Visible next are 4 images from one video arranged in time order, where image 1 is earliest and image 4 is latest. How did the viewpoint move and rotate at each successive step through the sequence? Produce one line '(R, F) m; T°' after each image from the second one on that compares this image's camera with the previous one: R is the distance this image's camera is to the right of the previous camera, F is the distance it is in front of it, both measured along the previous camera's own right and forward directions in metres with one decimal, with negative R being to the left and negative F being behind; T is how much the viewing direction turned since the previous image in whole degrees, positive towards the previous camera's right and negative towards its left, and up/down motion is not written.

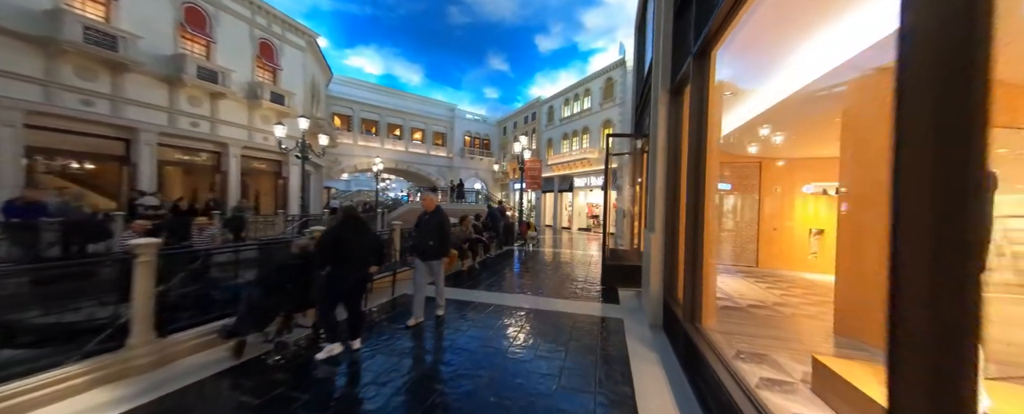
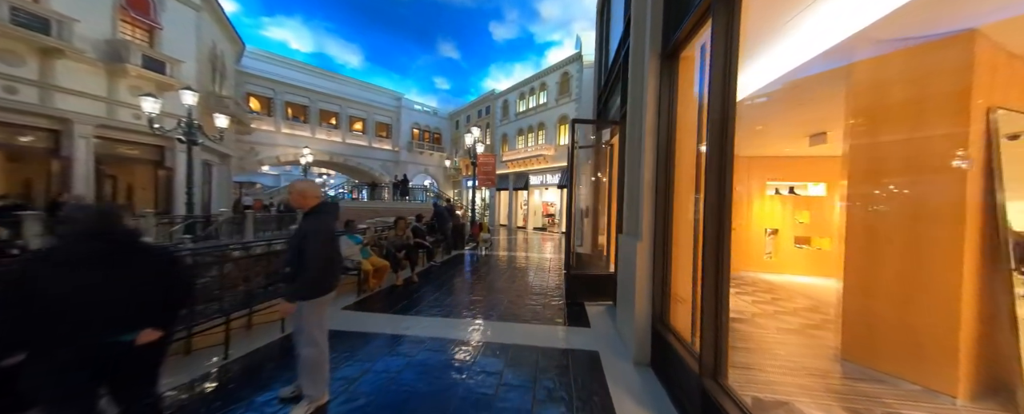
(+0.1, +1.3) m; +9°
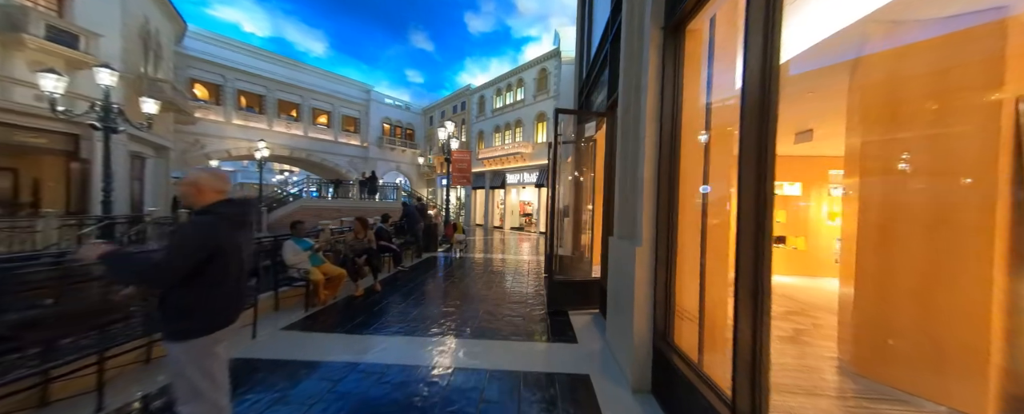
(0.0, +0.6) m; +4°
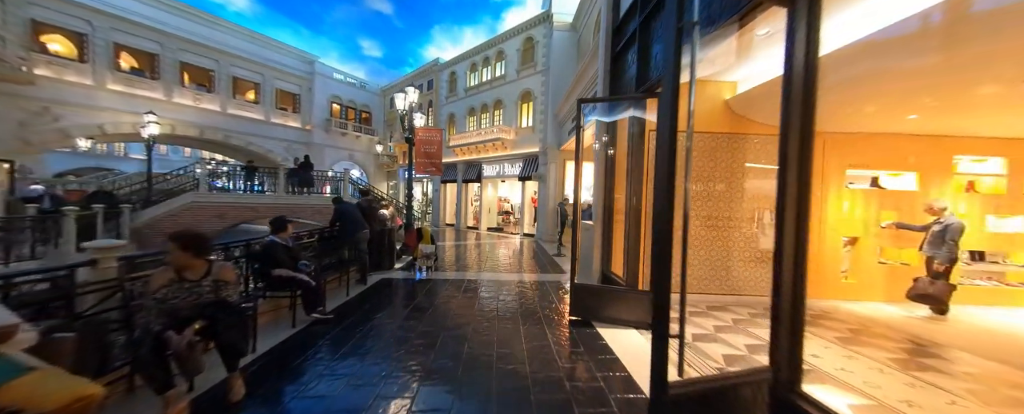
(-0.5, +3.1) m; +6°
